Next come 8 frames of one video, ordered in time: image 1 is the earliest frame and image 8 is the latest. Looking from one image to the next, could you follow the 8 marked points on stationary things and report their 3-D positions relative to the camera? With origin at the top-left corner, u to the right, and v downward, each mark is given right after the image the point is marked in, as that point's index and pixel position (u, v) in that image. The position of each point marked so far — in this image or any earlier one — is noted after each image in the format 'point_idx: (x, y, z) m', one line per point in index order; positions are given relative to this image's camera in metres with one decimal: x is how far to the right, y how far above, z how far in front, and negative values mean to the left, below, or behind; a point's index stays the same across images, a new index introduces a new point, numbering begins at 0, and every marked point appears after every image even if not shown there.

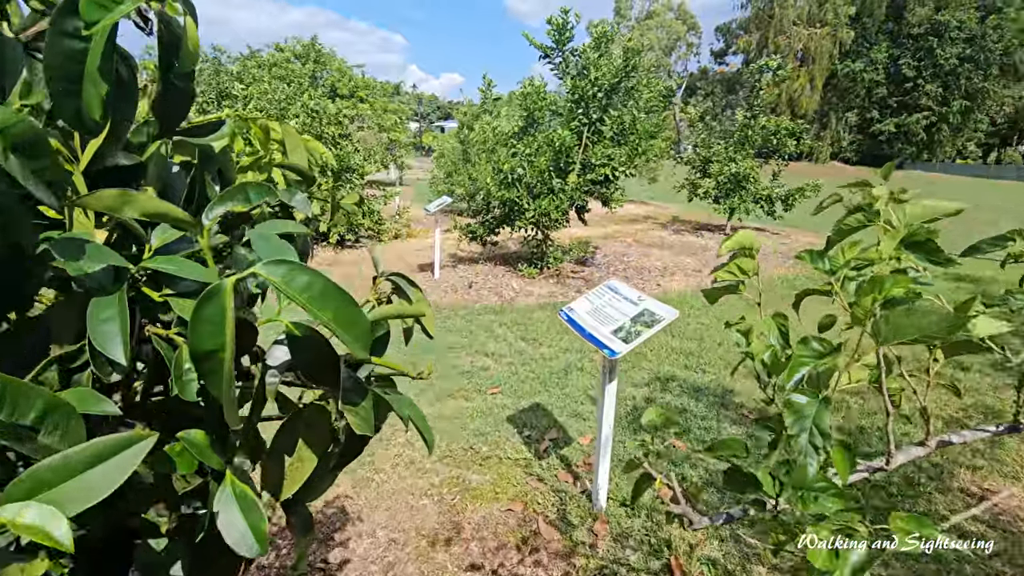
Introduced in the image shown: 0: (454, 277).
0: (-0.8, +0.2, +7.5) m
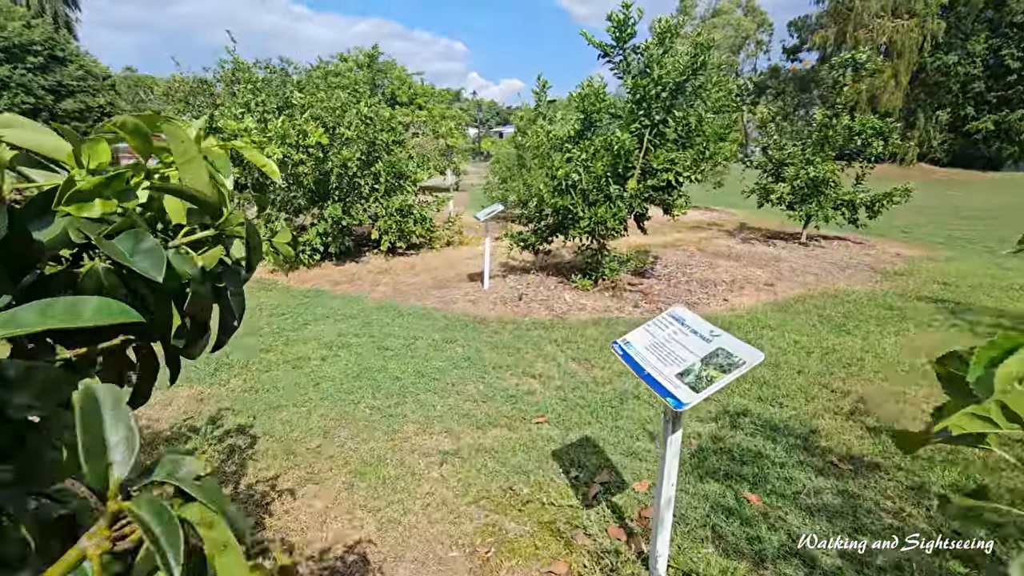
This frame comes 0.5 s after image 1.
0: (-0.1, 0.0, +7.2) m
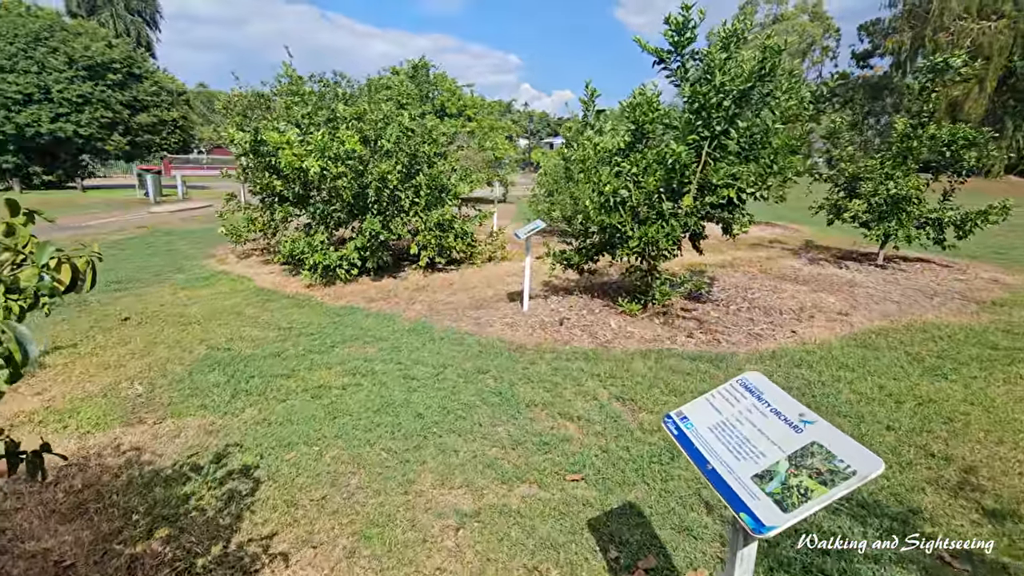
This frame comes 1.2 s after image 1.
0: (+0.4, -0.3, +6.7) m
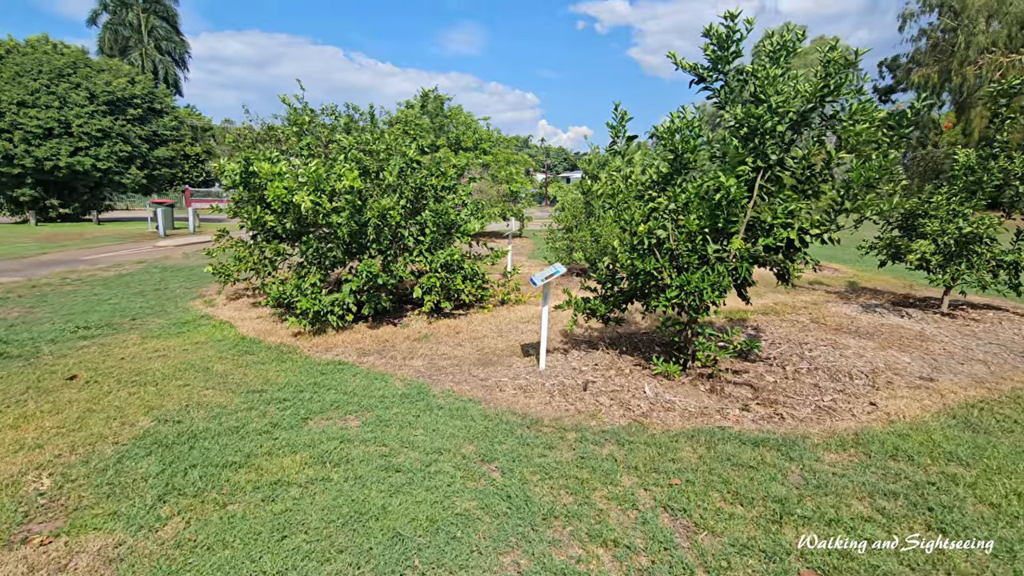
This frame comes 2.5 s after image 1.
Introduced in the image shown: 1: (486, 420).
0: (+0.6, -0.9, +5.7) m
1: (-0.2, -1.1, +4.4) m
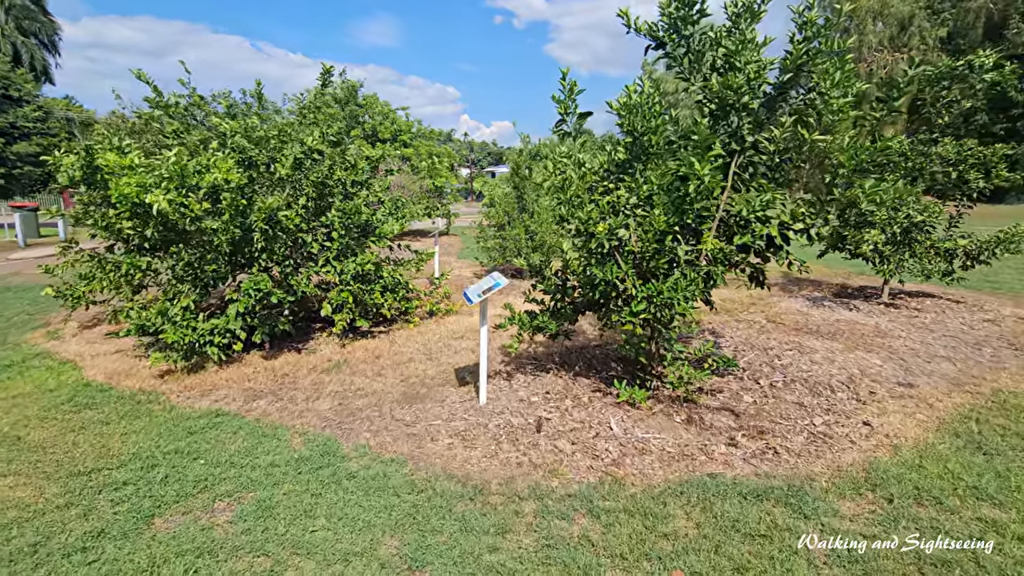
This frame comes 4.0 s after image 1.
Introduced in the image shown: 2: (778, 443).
0: (0.0, -1.0, +4.6) m
1: (-0.6, -1.3, +3.3) m
2: (+2.0, -1.2, +3.9) m
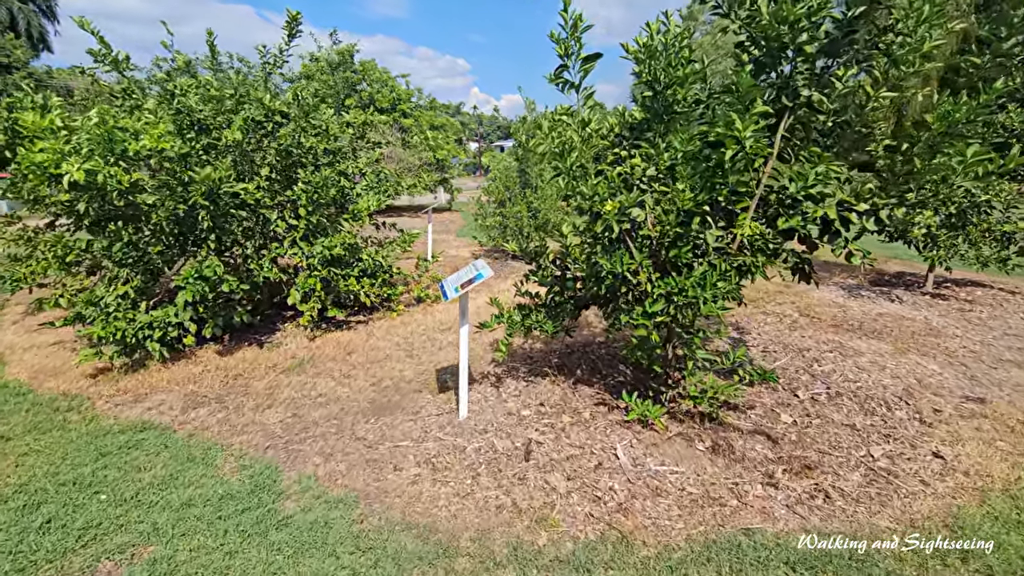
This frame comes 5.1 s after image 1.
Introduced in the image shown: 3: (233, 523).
0: (-0.1, -1.0, +3.9) m
1: (-0.7, -1.3, +2.5) m
2: (+1.9, -1.1, +3.1) m
3: (-1.5, -1.2, +2.8) m
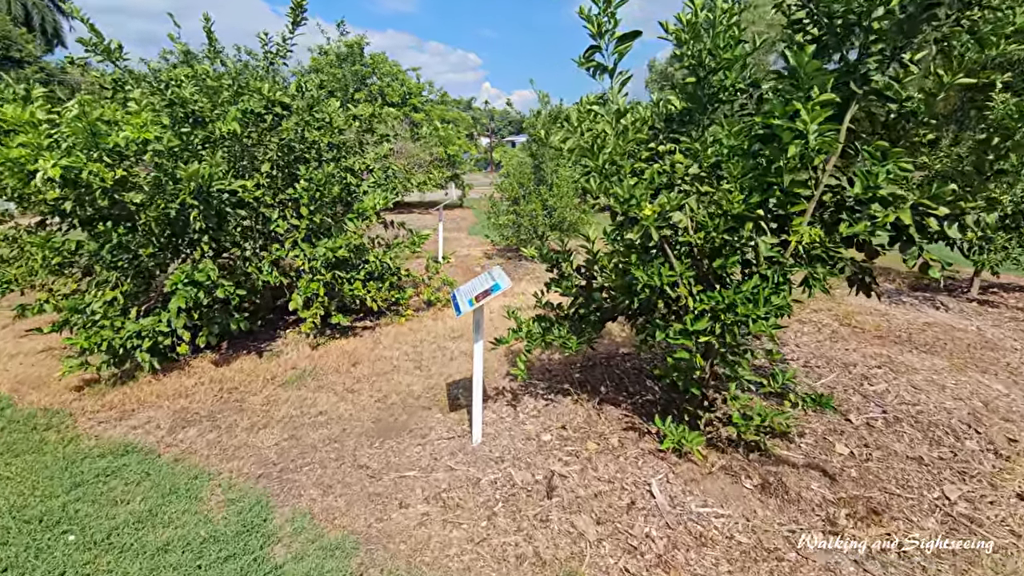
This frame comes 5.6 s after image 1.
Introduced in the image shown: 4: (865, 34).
0: (0.0, -1.0, +3.5) m
1: (-0.6, -1.4, +2.1) m
2: (+2.0, -1.2, +2.6) m
3: (-1.4, -1.3, +2.4) m
4: (+1.8, +1.3, +2.8) m
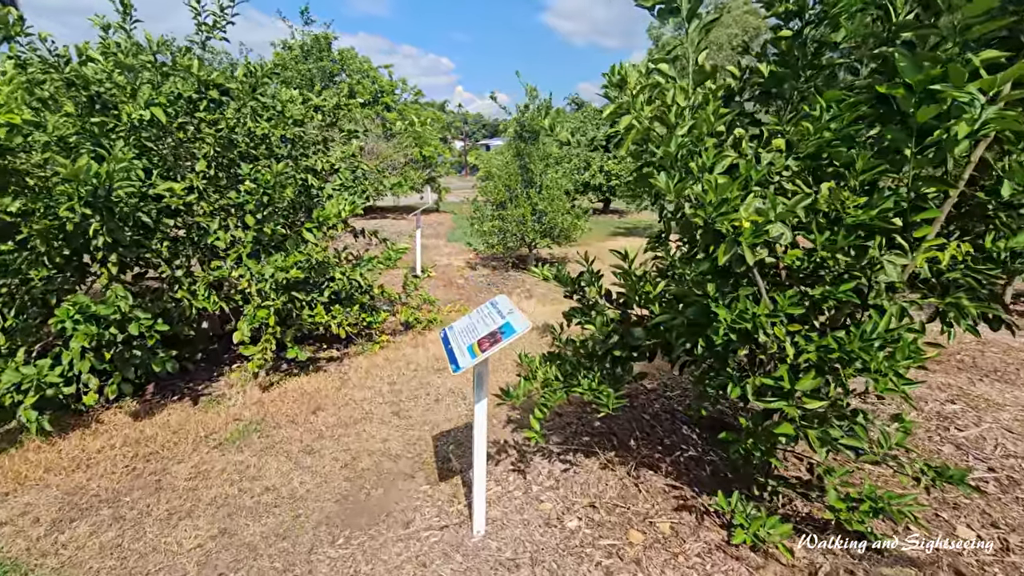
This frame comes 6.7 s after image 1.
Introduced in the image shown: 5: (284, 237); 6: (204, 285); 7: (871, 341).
0: (+0.1, -1.2, +2.6) m
1: (-0.5, -1.5, +1.2) m
2: (+2.1, -1.4, +1.8) m
3: (-1.2, -1.5, +1.4) m
4: (+1.9, +1.2, +2.0) m
5: (-1.9, +0.4, +4.3) m
6: (-2.3, 0.0, +4.0) m
7: (+1.3, -0.2, +2.0) m
